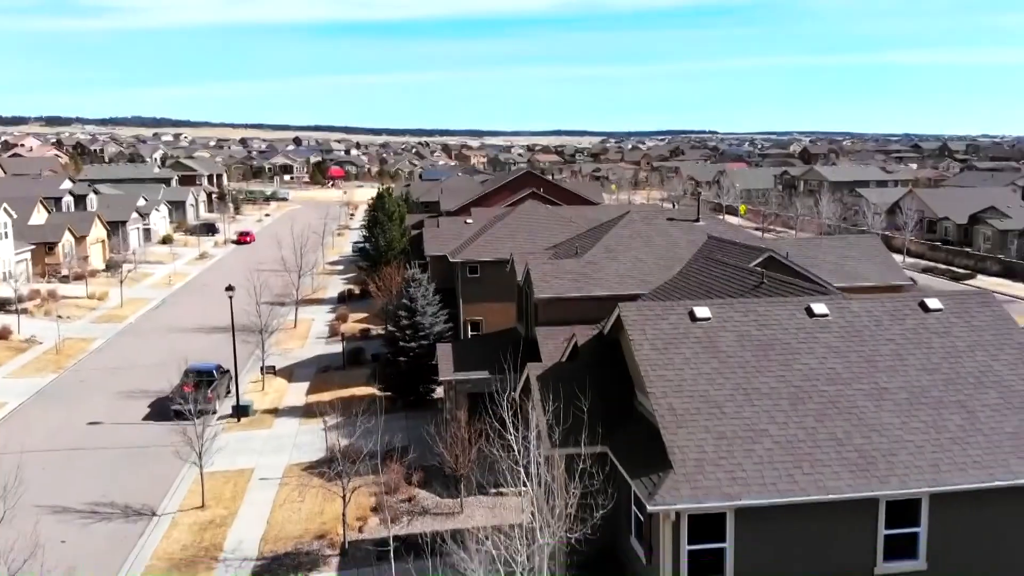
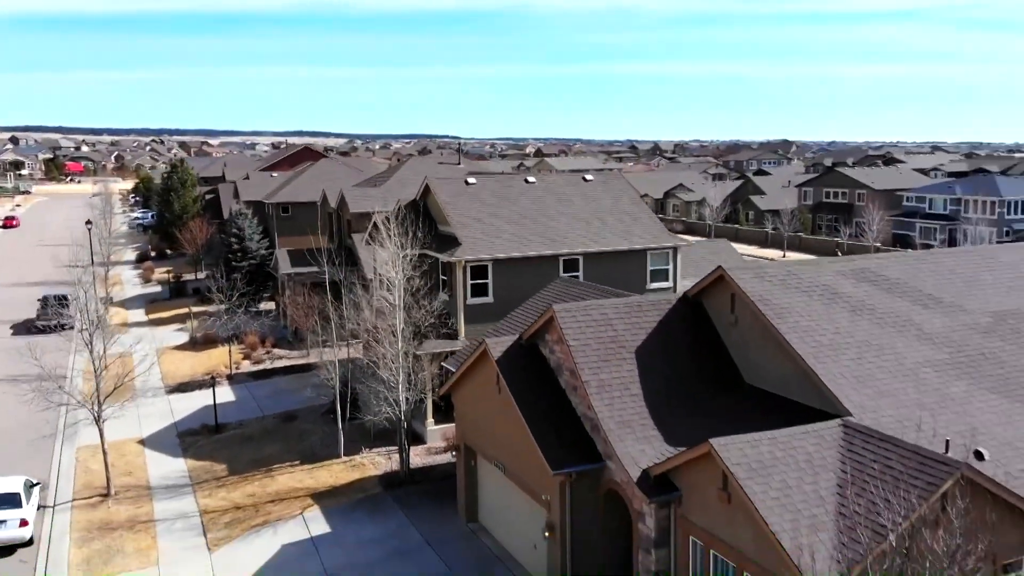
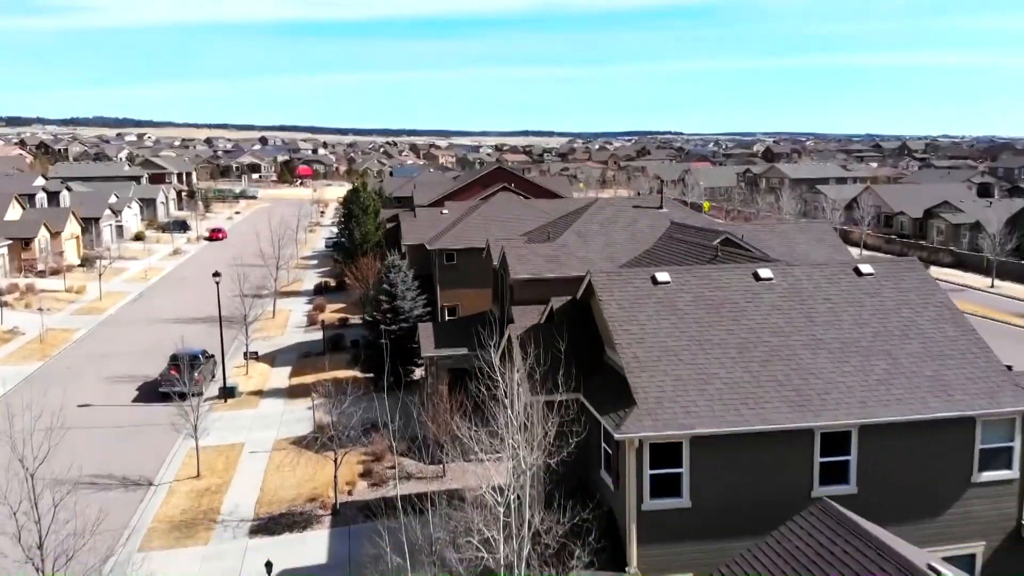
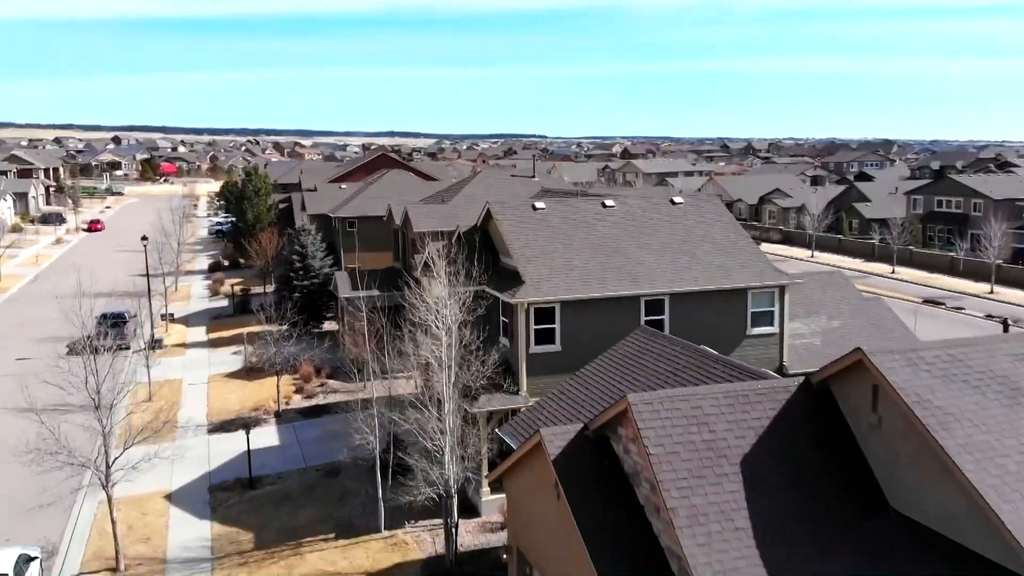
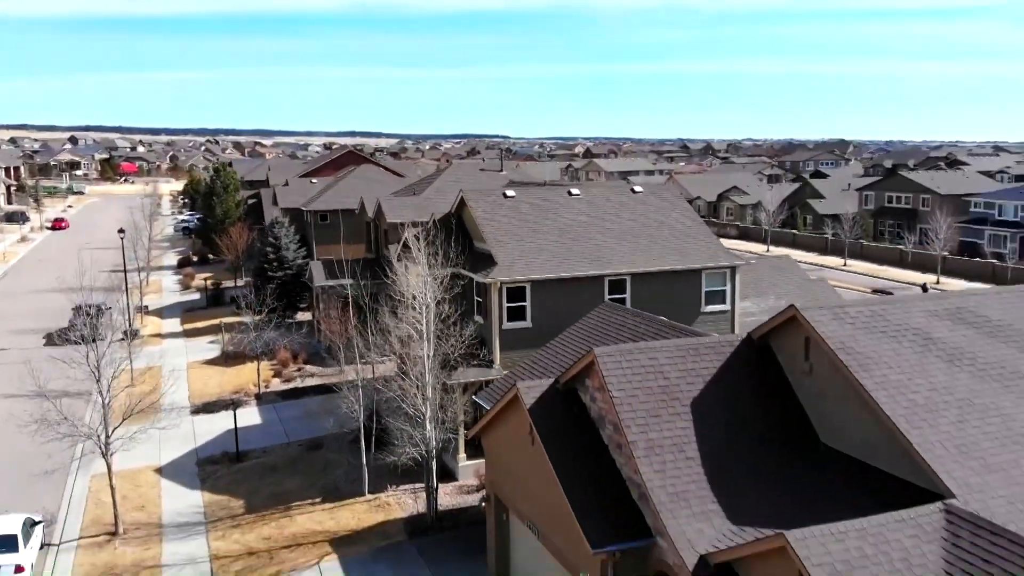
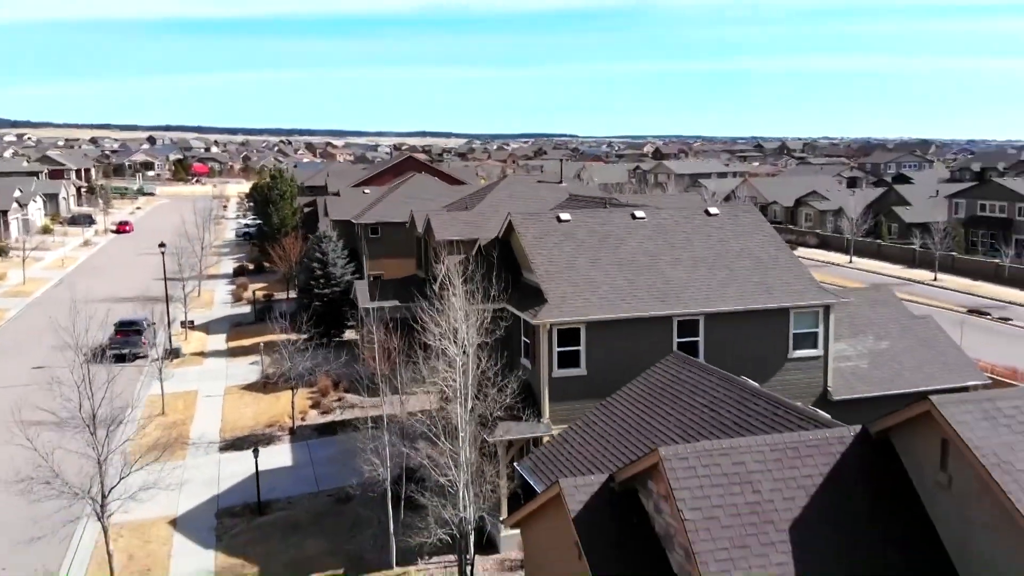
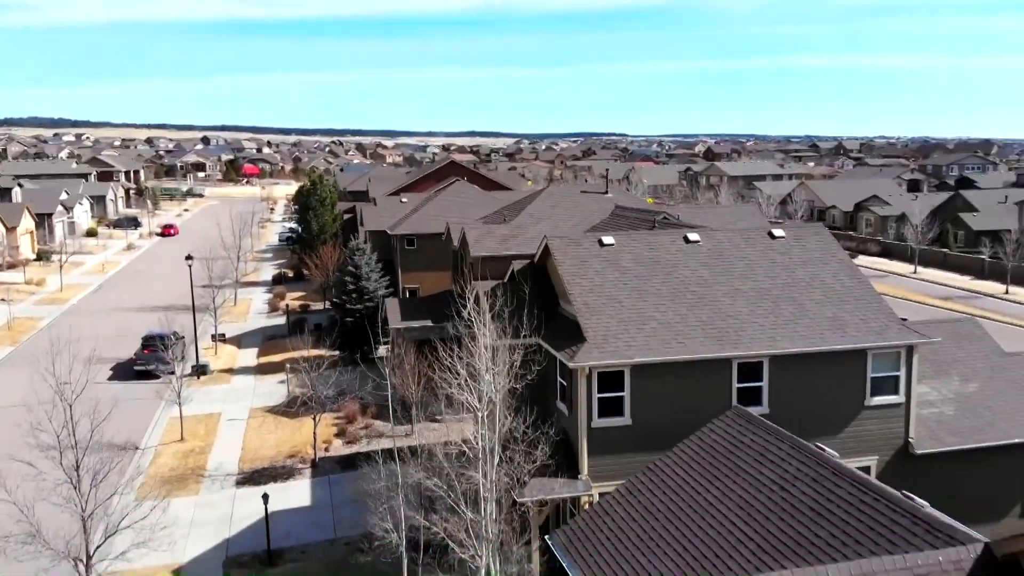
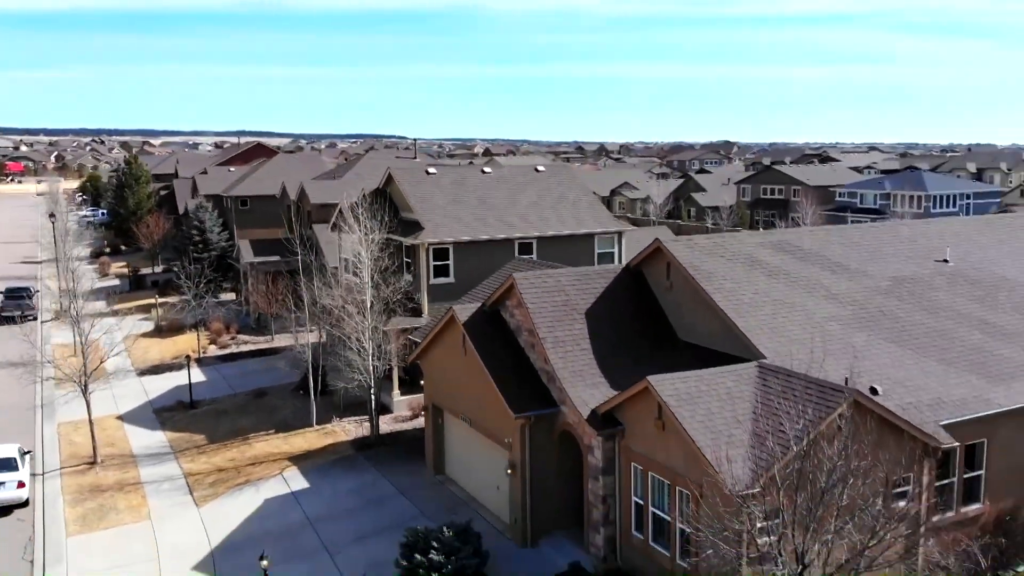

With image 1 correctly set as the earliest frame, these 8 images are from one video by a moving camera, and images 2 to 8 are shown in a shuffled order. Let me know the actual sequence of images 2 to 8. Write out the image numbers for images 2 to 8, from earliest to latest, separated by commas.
3, 7, 6, 4, 5, 2, 8
